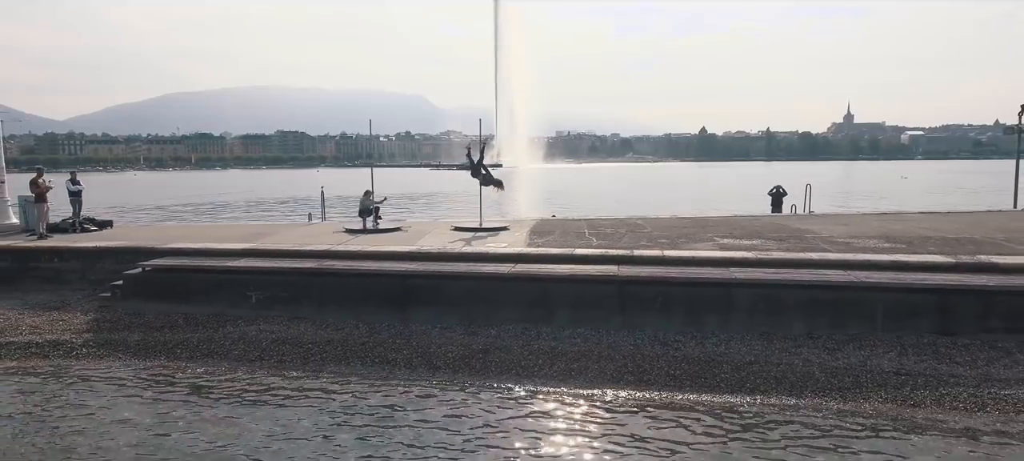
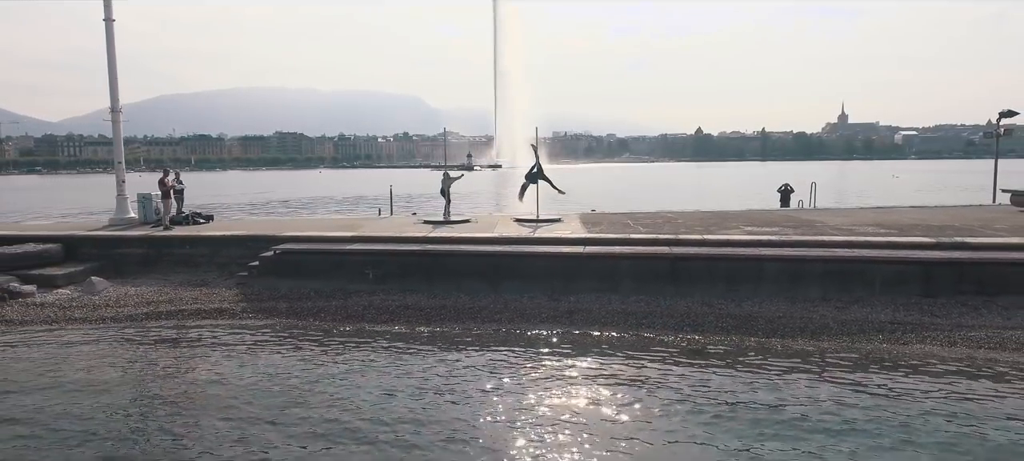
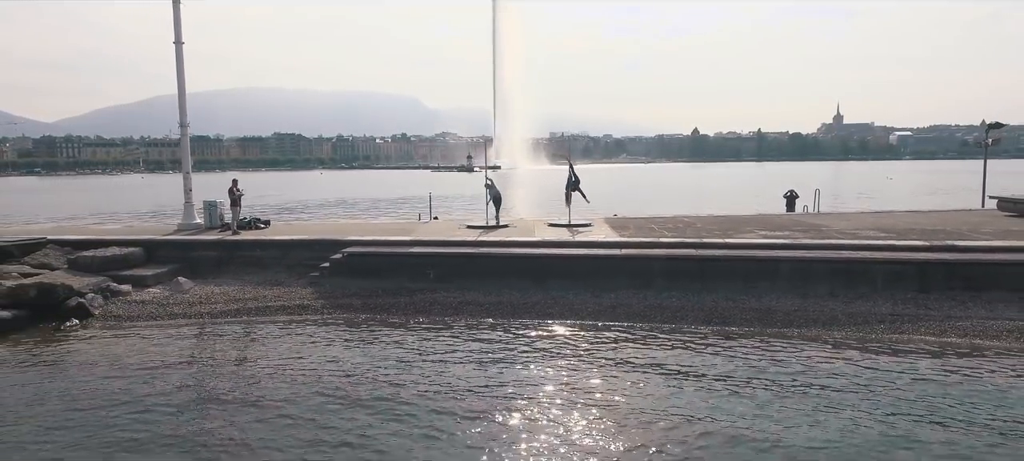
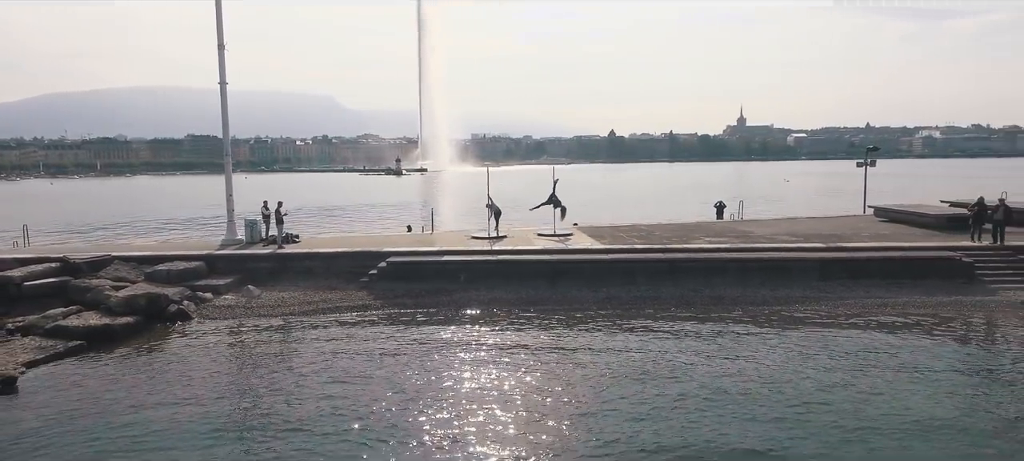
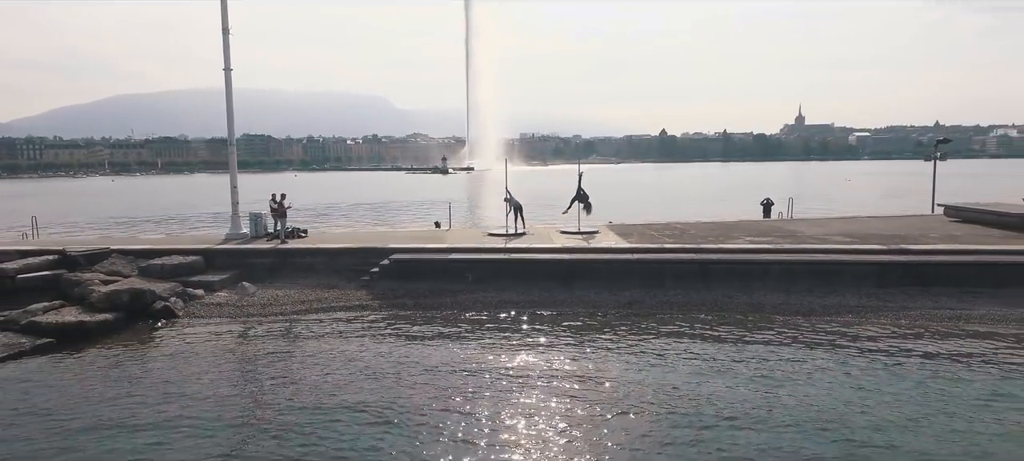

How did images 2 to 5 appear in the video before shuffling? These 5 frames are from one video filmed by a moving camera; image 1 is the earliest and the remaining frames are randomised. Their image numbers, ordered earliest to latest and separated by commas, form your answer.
2, 3, 5, 4
